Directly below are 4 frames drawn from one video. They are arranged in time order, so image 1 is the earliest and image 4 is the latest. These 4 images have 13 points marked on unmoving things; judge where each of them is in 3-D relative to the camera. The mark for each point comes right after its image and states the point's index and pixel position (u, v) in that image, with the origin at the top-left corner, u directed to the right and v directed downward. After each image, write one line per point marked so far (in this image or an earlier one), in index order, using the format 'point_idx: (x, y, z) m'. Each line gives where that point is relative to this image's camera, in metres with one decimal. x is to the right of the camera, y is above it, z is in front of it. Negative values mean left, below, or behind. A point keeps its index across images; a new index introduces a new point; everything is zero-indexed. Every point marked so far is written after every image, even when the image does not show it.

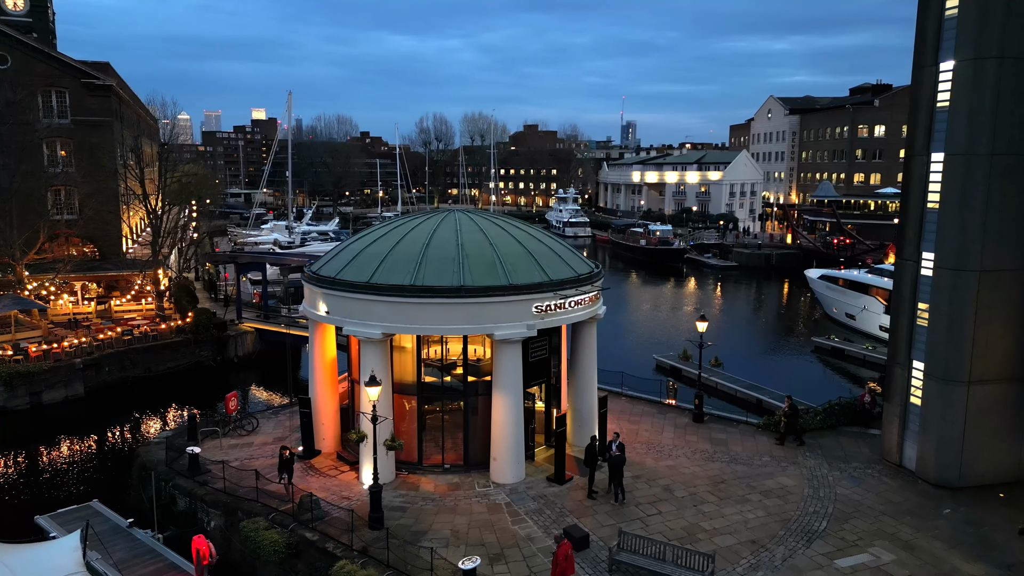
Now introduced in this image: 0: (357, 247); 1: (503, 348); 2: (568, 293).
0: (-4.1, +1.1, +18.6) m
1: (-0.2, -1.5, +17.0) m
2: (+1.5, -0.1, +17.8) m
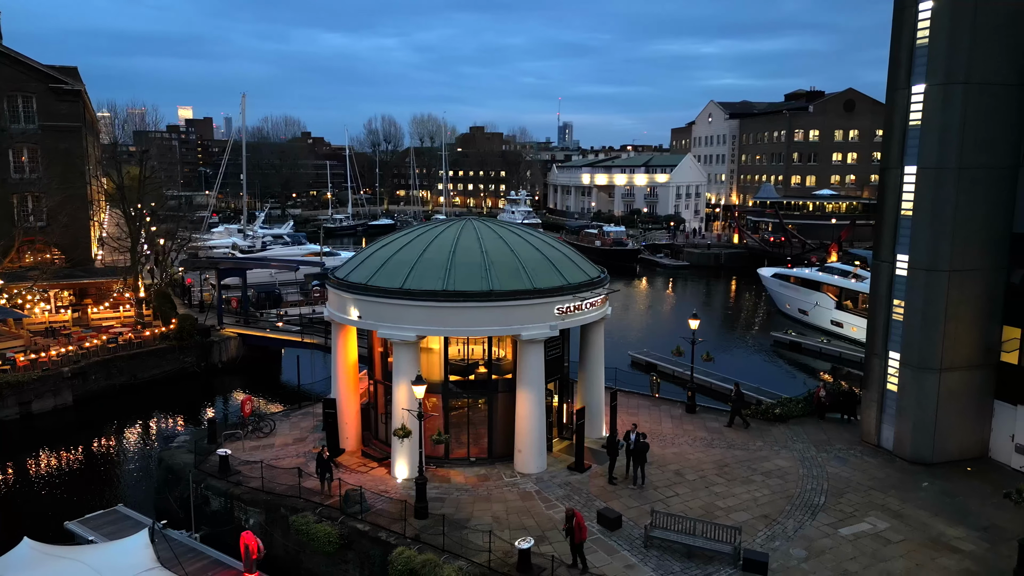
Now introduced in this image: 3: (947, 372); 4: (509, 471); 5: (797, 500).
0: (-3.6, +1.0, +19.5) m
1: (+0.4, -1.6, +18.2) m
2: (+2.0, -0.2, +19.1) m
3: (+12.1, -2.3, +19.1) m
4: (-0.1, -5.0, +18.9) m
5: (+7.1, -5.3, +17.1) m
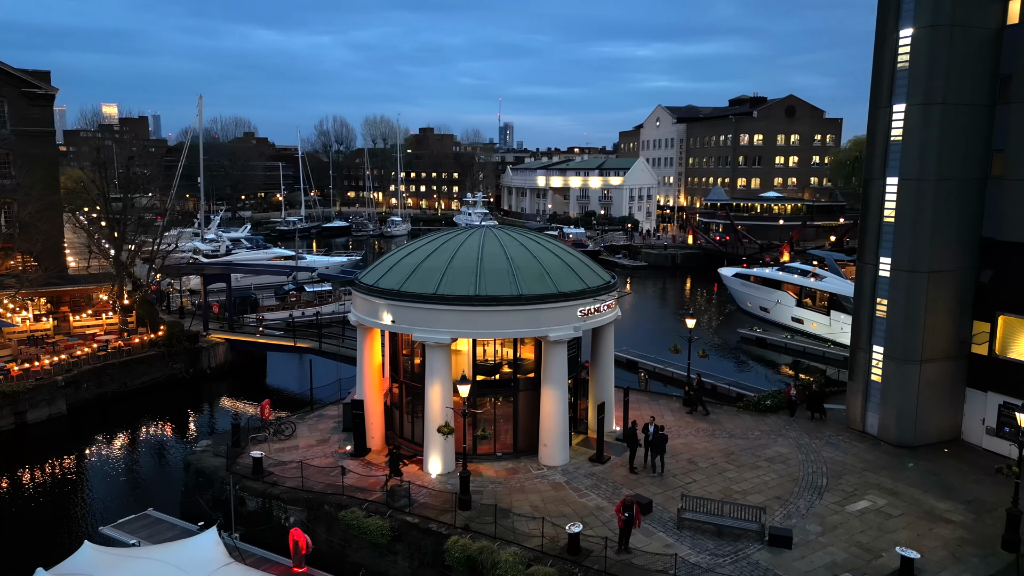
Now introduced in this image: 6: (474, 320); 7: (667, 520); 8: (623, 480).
0: (-3.0, +0.8, +20.4) m
1: (+1.2, -1.7, +19.4) m
2: (+2.7, -0.3, +20.4) m
3: (+12.7, -2.3, +21.2) m
4: (+0.7, -5.1, +20.0) m
5: (+8.0, -5.3, +18.8) m
6: (-1.0, -0.9, +18.6) m
7: (+3.7, -5.6, +16.7) m
8: (+3.0, -5.3, +18.9) m
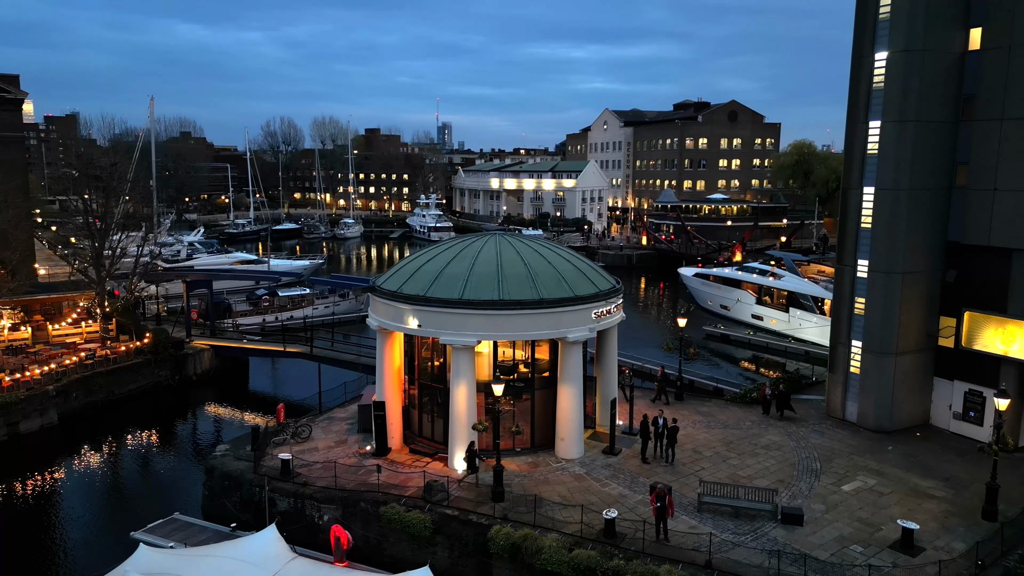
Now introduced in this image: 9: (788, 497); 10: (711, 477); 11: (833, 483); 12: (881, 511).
0: (-2.5, +0.7, +21.3) m
1: (+1.8, -1.8, +20.6) m
2: (+3.2, -0.4, +21.8) m
3: (+13.2, -2.3, +23.3) m
4: (+1.2, -5.2, +21.2) m
5: (+8.6, -5.4, +20.6) m
6: (-0.4, -1.0, +19.7) m
7: (+4.6, -5.7, +18.1) m
8: (+3.7, -5.4, +20.3) m
9: (+7.4, -5.6, +18.5) m
10: (+5.7, -5.5, +19.8) m
11: (+9.1, -5.5, +19.5) m
12: (+9.5, -5.8, +17.8) m
